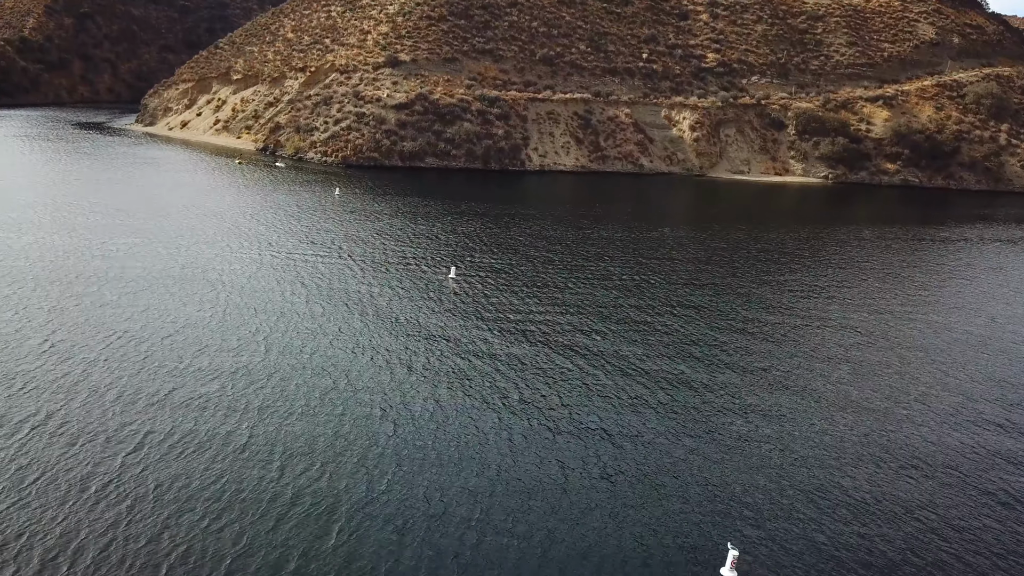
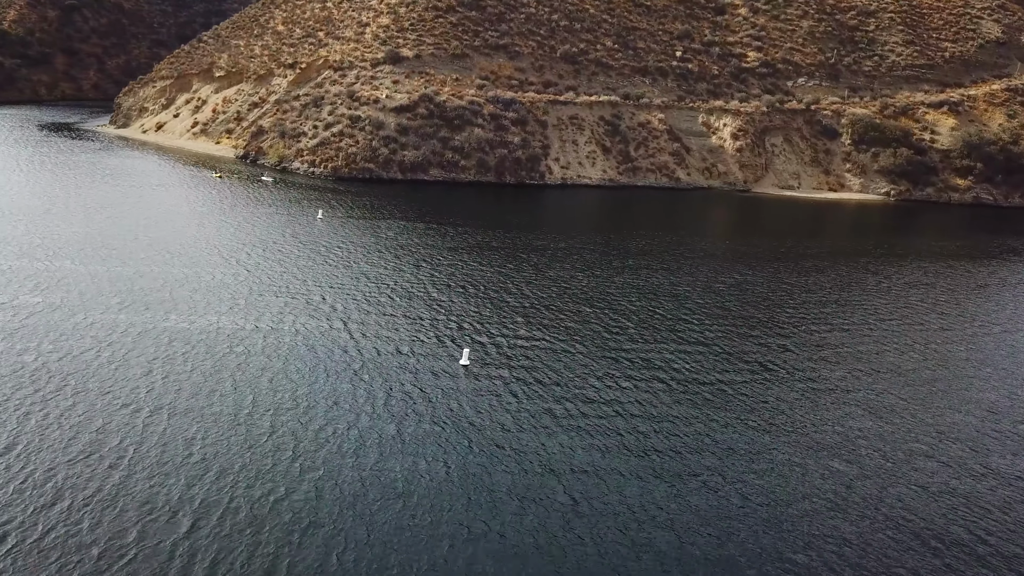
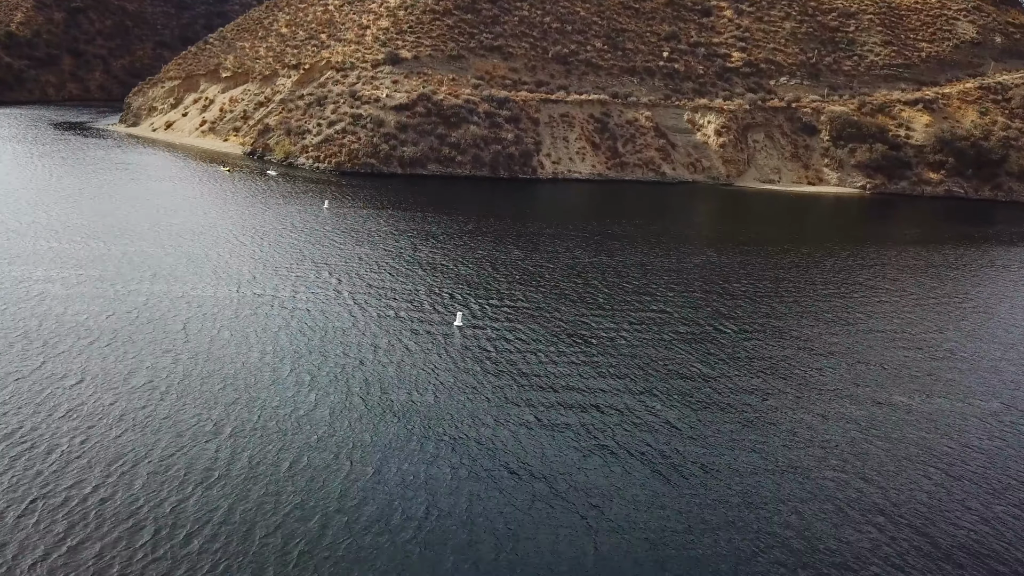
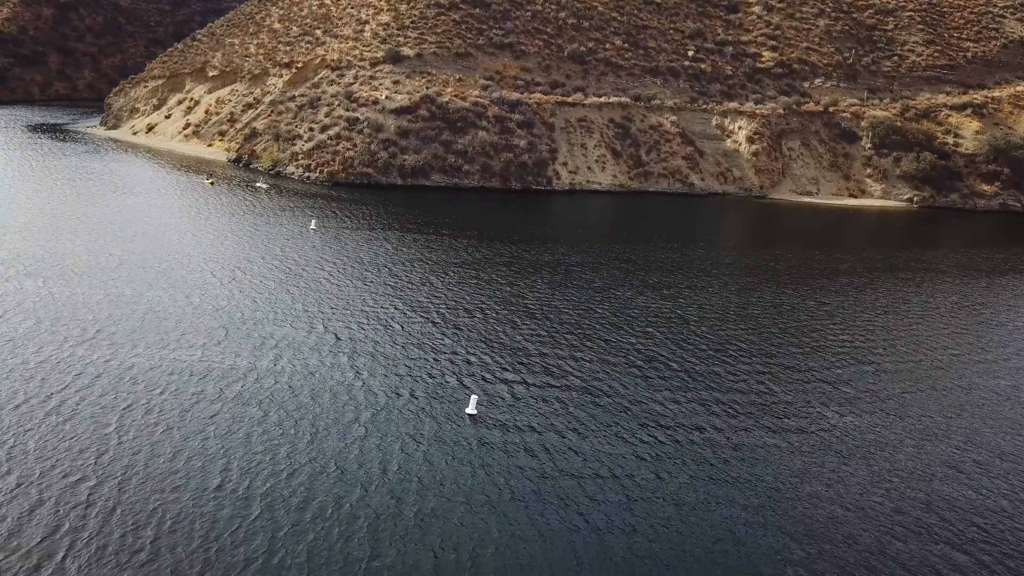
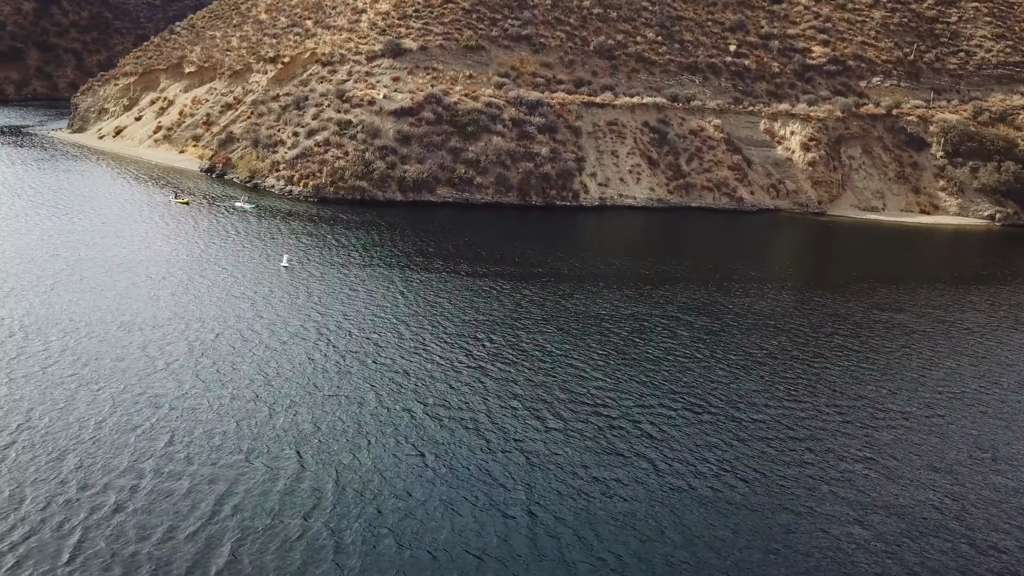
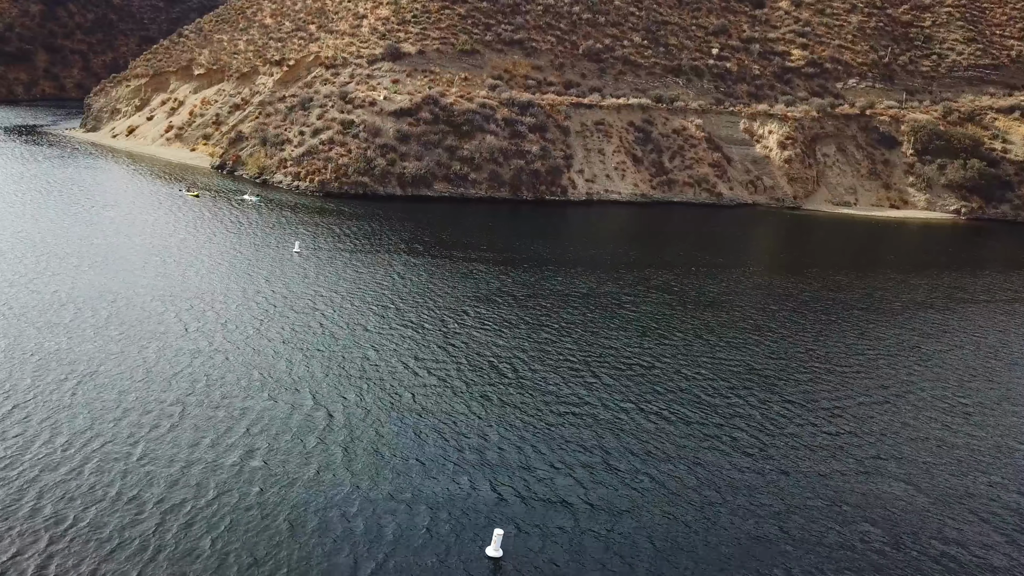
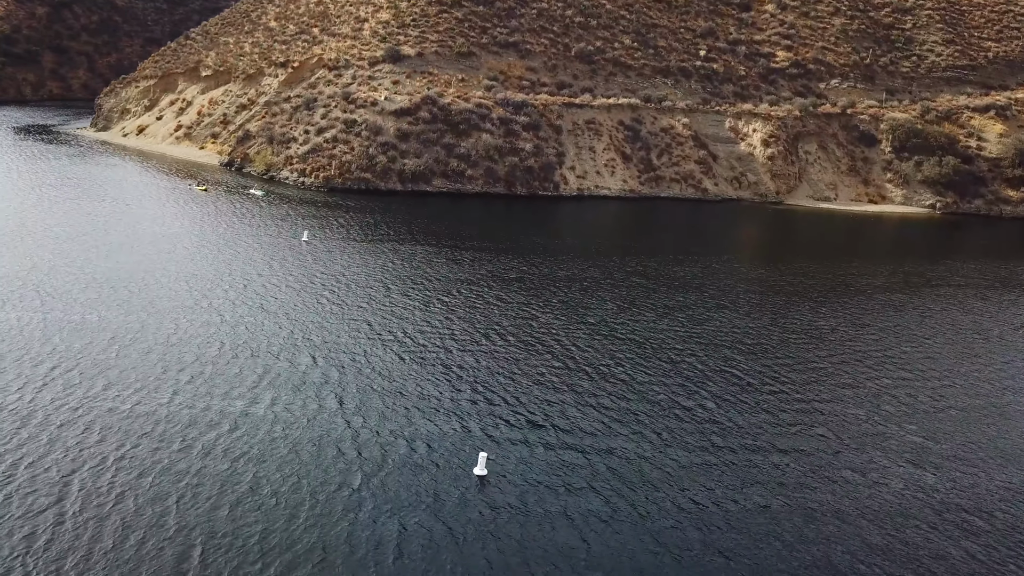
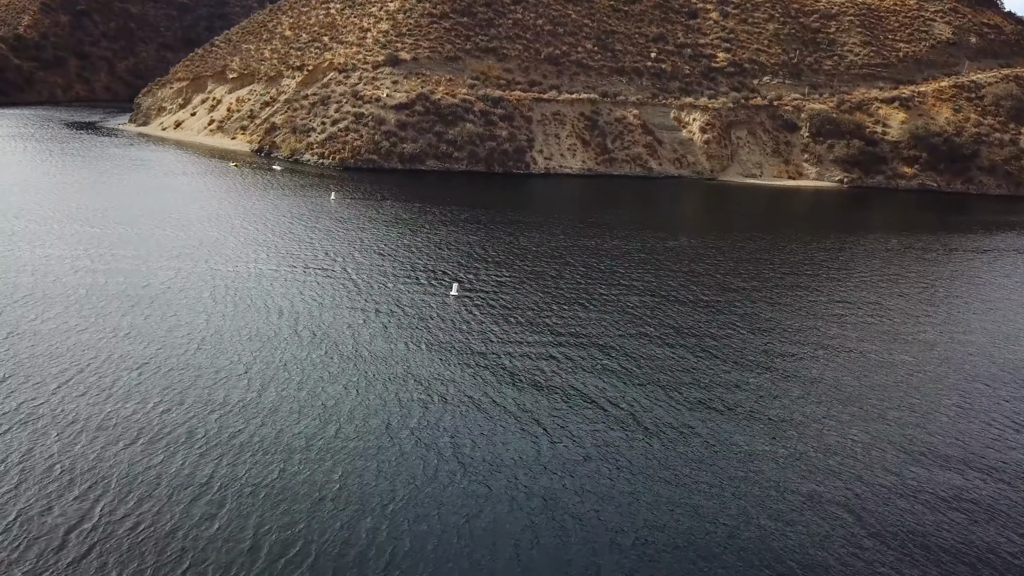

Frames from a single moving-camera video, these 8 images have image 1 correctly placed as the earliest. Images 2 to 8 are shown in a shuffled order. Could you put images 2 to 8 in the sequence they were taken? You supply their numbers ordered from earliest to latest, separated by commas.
8, 3, 2, 4, 7, 6, 5
